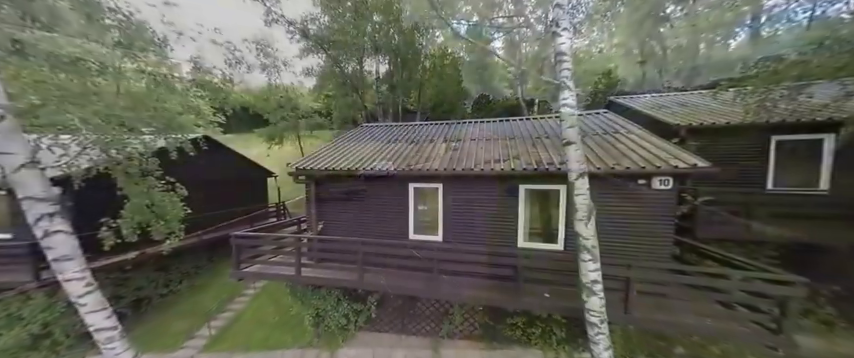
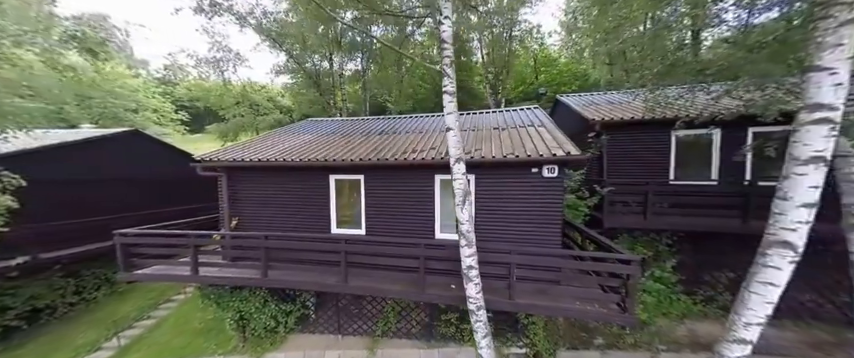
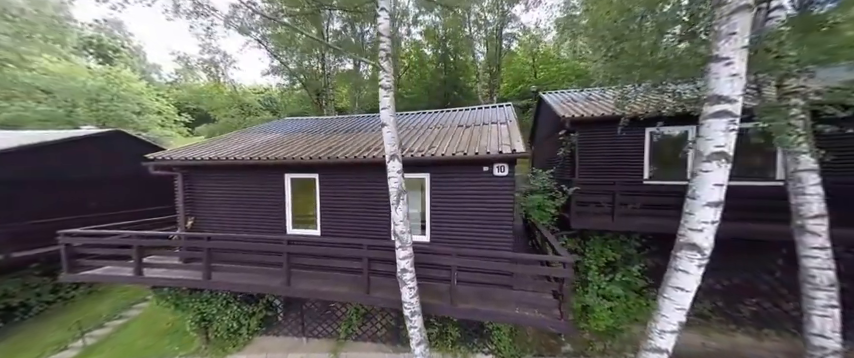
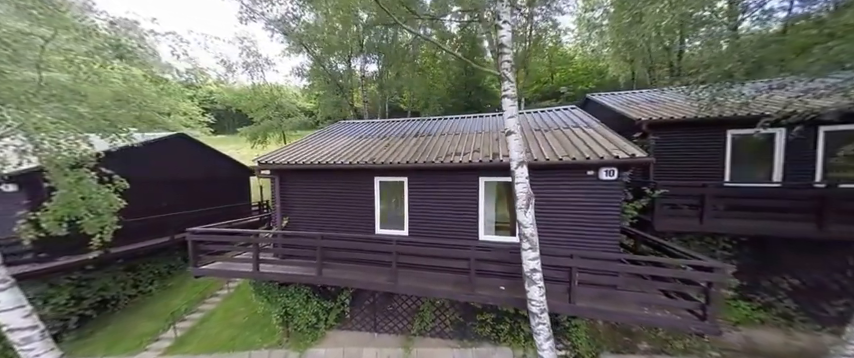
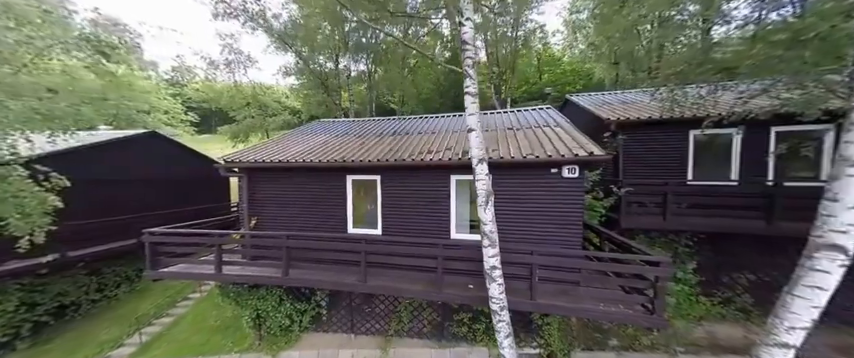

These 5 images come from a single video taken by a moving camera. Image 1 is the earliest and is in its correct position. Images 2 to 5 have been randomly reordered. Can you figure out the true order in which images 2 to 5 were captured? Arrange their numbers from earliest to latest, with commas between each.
4, 5, 2, 3
